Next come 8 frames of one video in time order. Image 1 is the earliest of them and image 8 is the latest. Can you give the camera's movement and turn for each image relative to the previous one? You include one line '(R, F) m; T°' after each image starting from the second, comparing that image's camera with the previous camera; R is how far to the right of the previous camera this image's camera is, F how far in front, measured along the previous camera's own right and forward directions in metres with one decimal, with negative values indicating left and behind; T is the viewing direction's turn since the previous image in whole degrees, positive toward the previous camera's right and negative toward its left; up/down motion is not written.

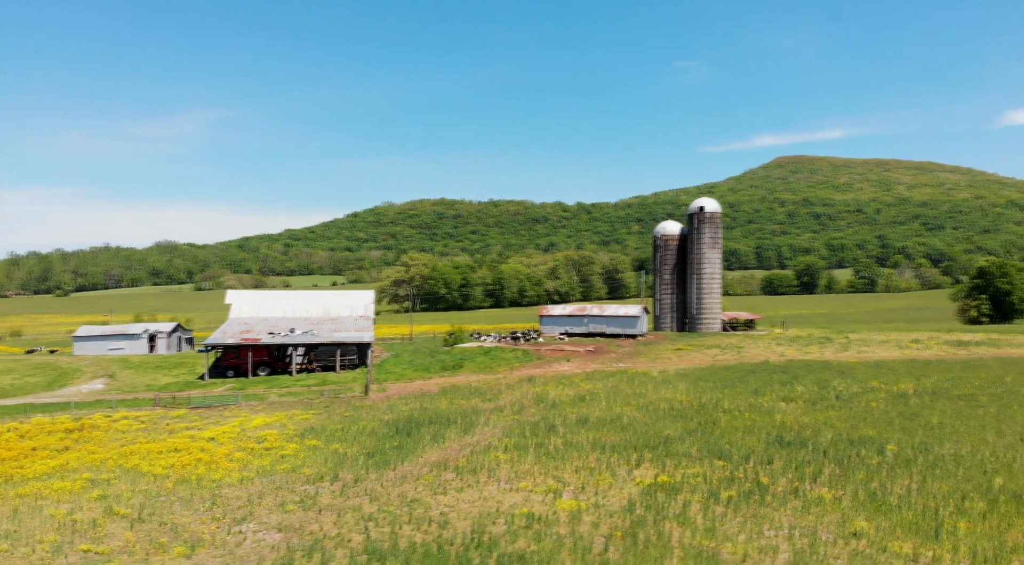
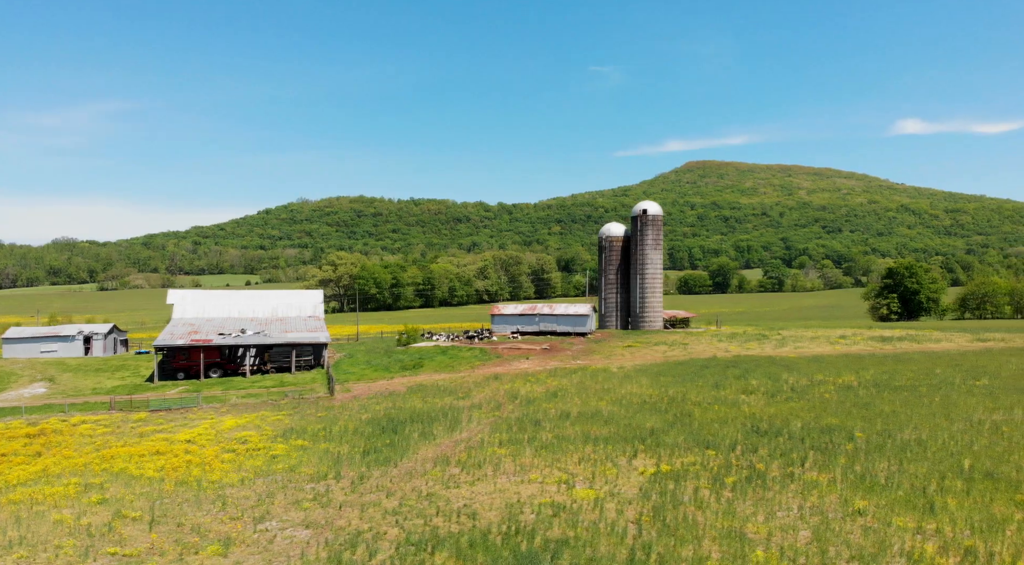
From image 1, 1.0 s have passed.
(-2.3, -0.3) m; +6°
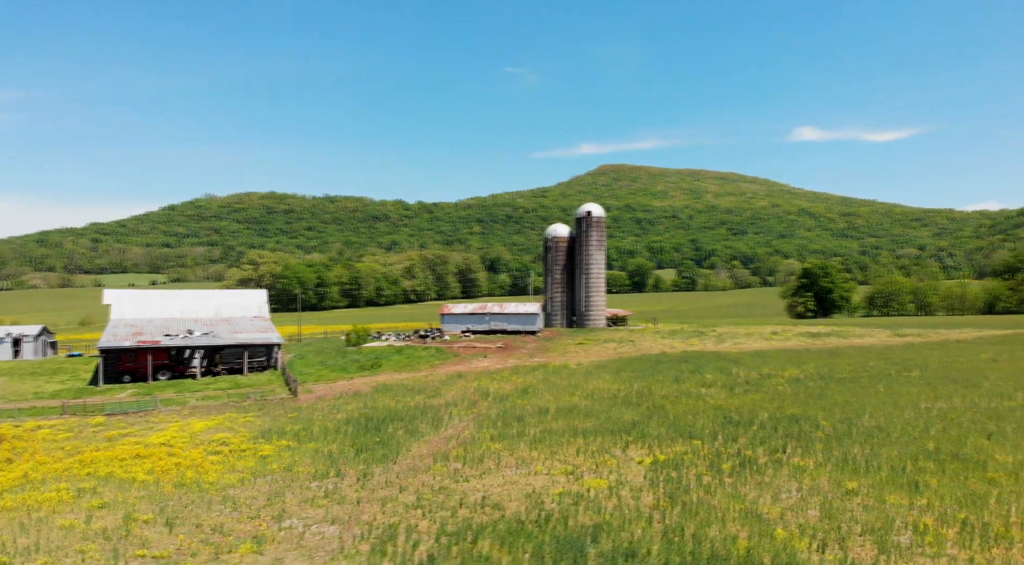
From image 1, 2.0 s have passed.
(-2.2, -0.3) m; +6°
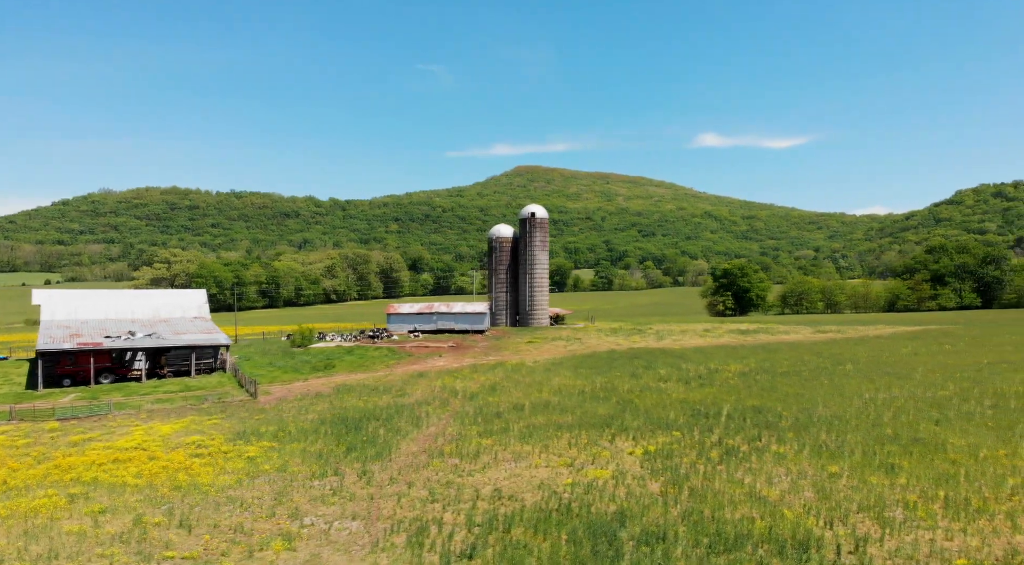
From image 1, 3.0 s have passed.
(-2.2, -0.4) m; +6°
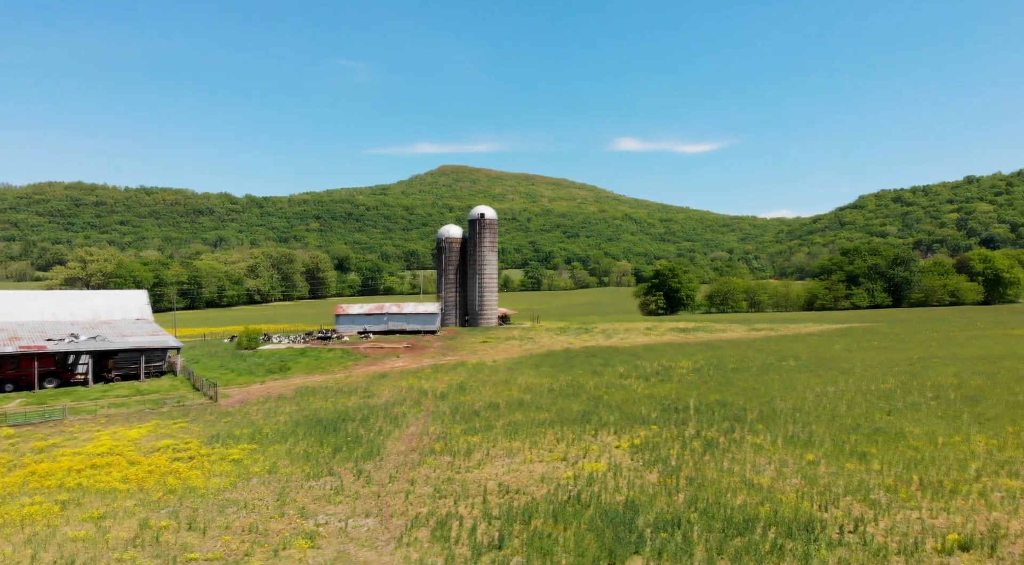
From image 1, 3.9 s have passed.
(-1.8, -0.4) m; +5°
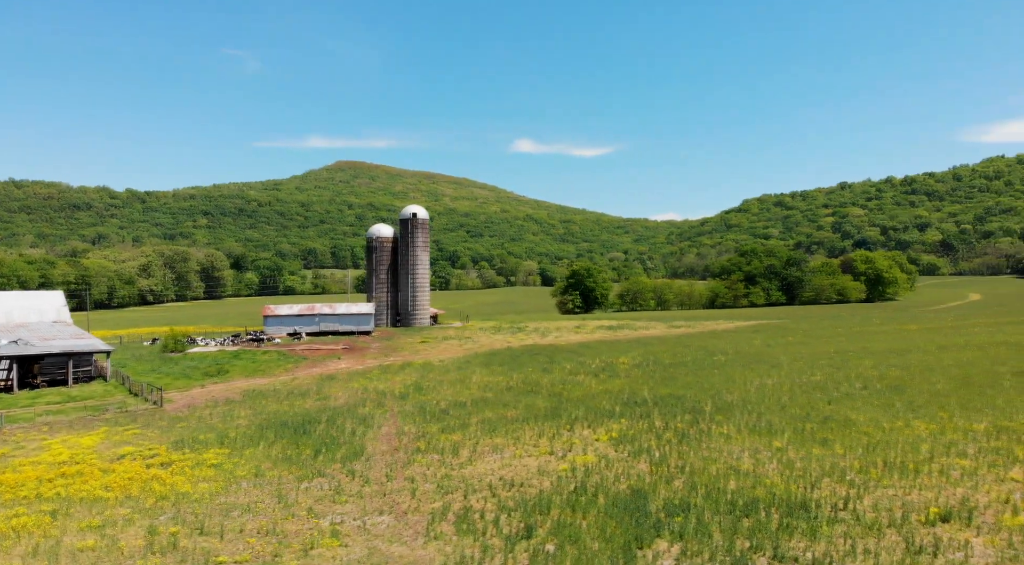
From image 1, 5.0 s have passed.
(-2.3, -0.4) m; +7°
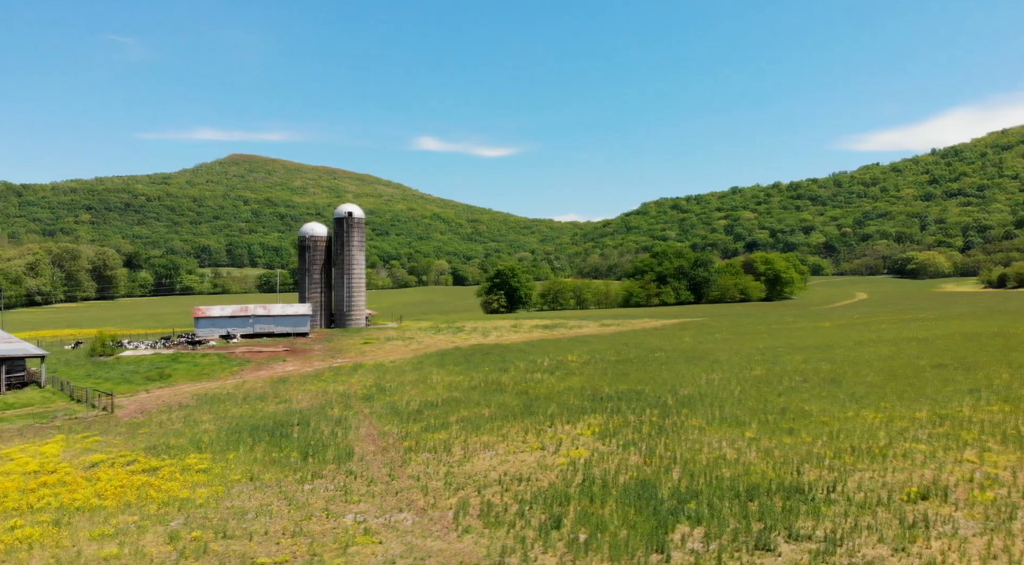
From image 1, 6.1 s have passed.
(-2.3, -0.6) m; +6°
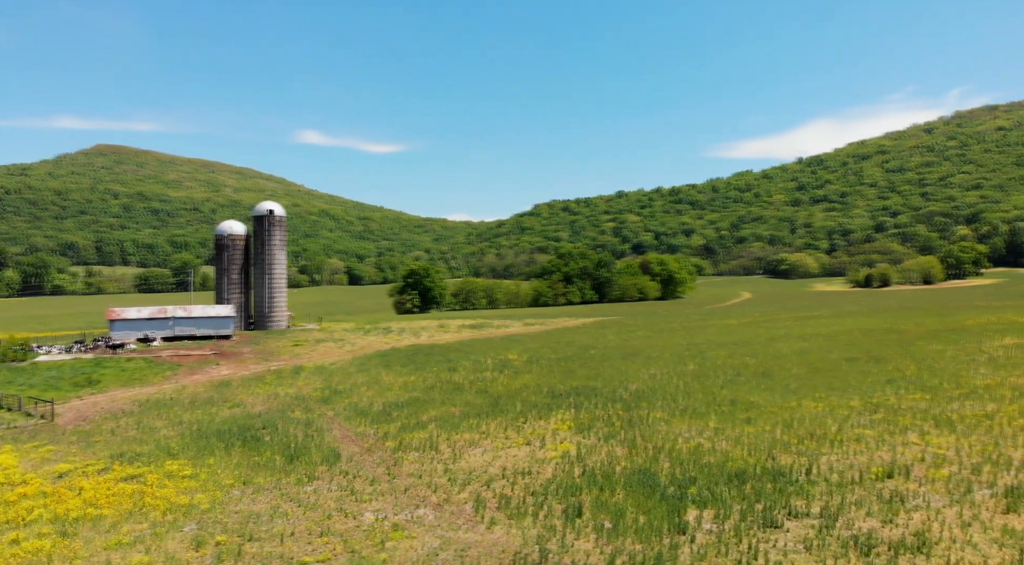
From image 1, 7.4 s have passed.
(-2.6, -0.7) m; +7°
